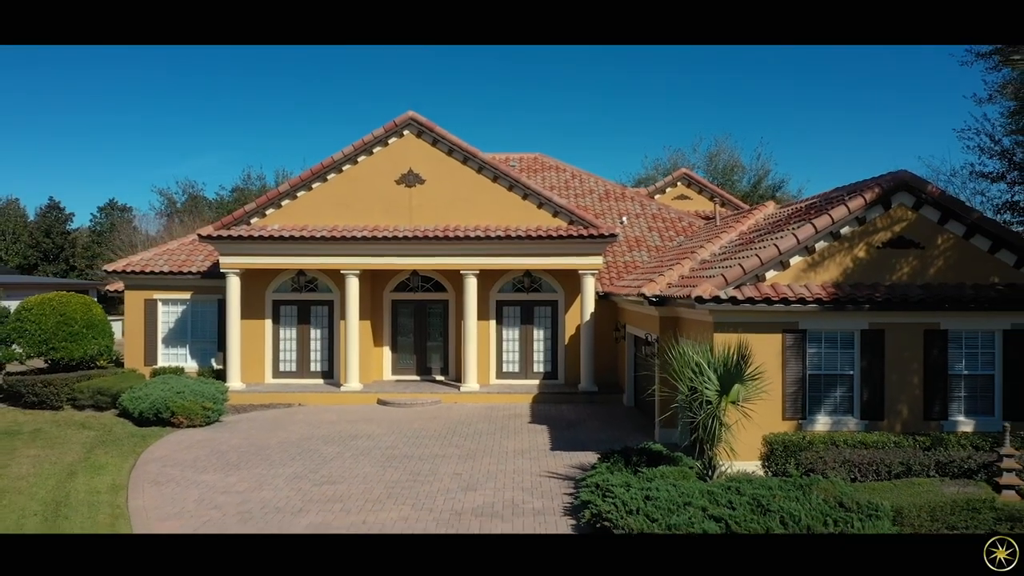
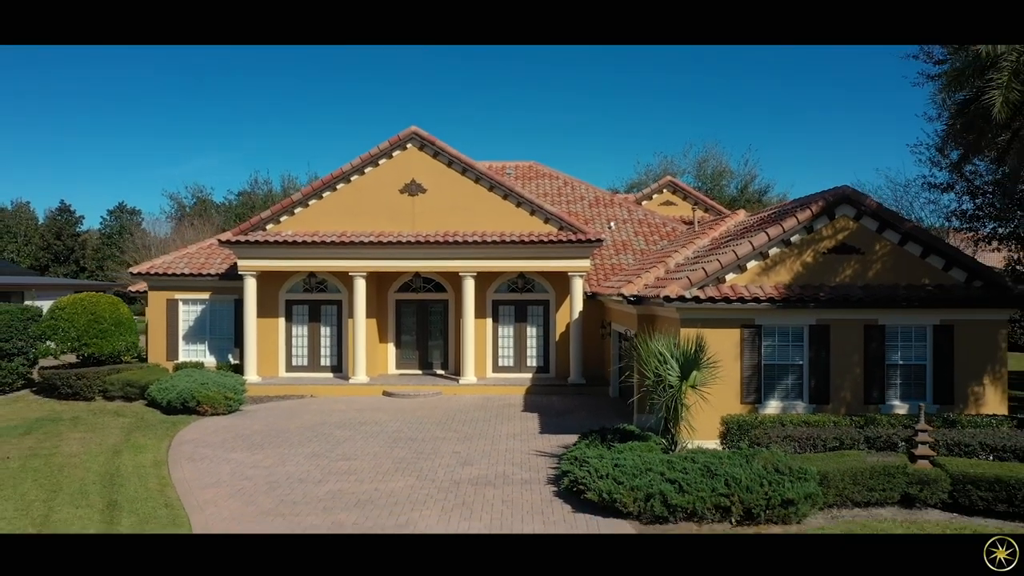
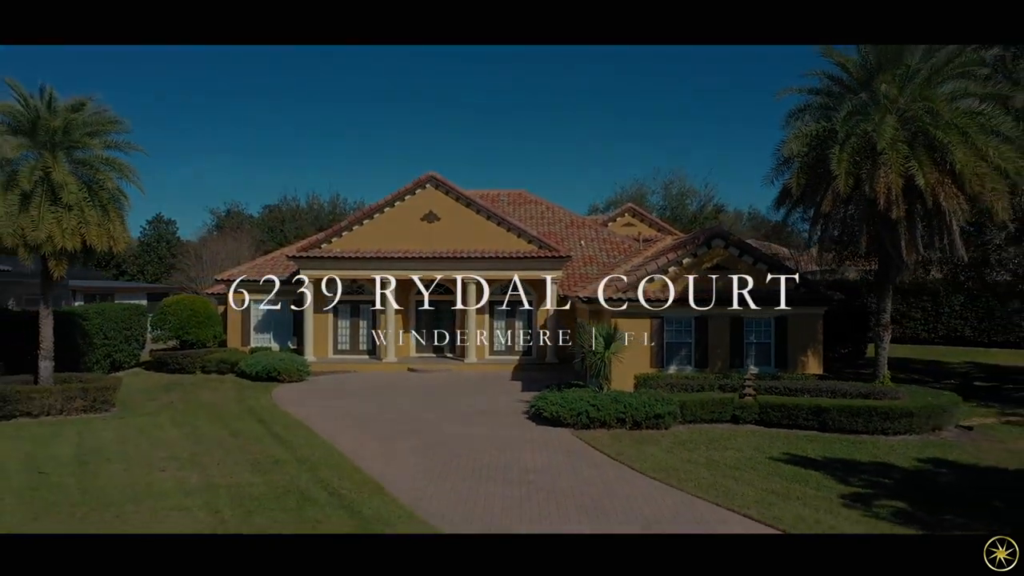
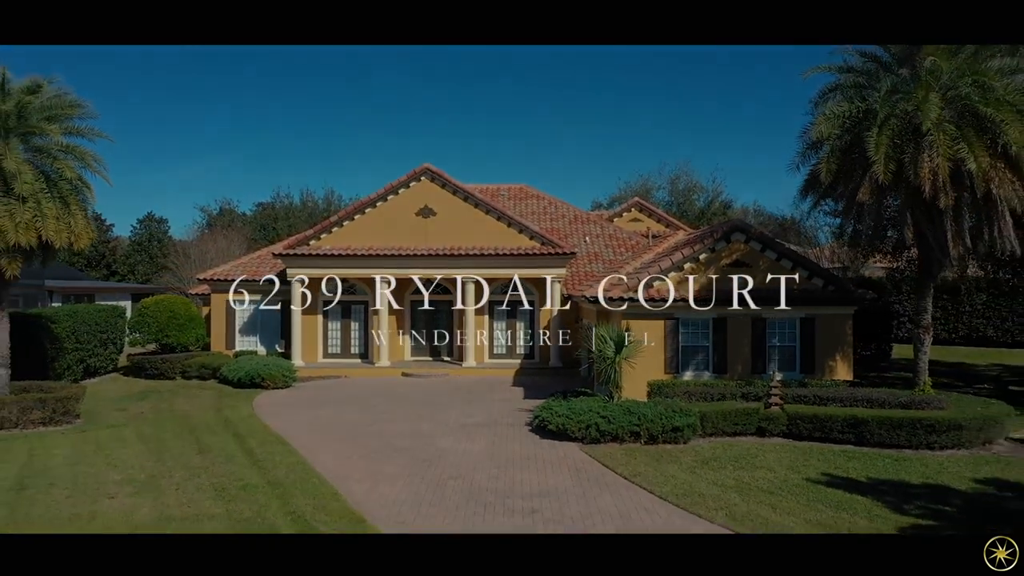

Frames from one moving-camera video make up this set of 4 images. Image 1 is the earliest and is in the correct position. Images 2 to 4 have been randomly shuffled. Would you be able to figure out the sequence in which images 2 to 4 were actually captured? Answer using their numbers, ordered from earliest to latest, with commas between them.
2, 4, 3
